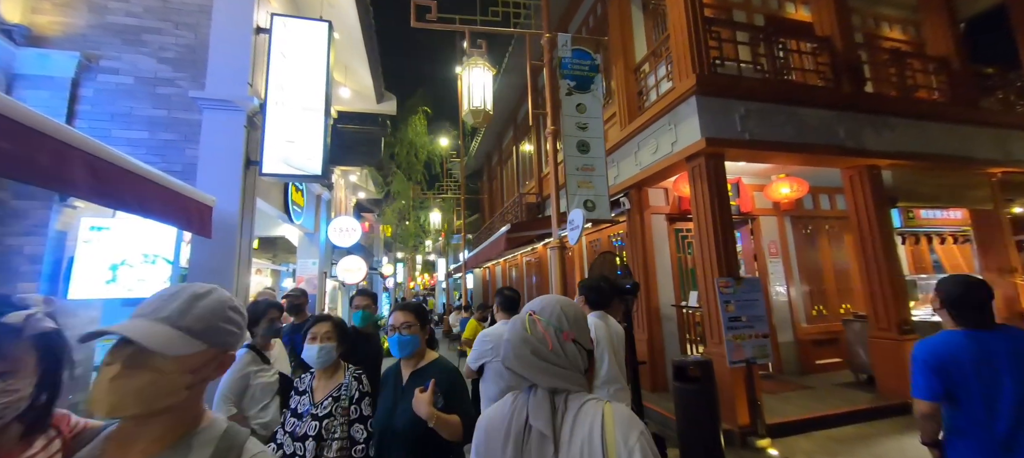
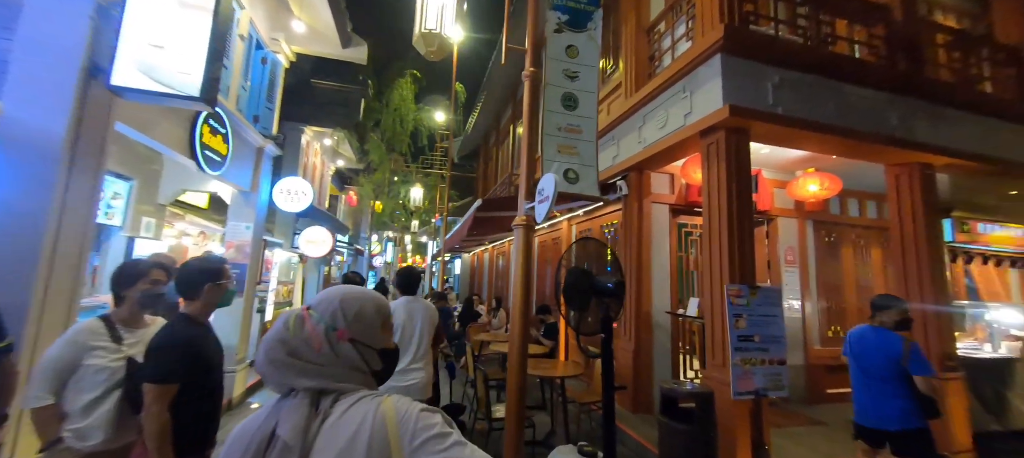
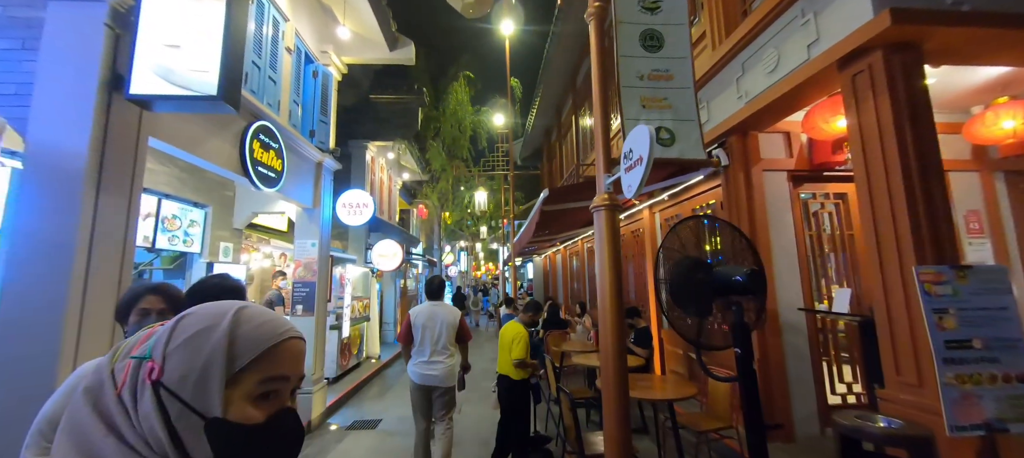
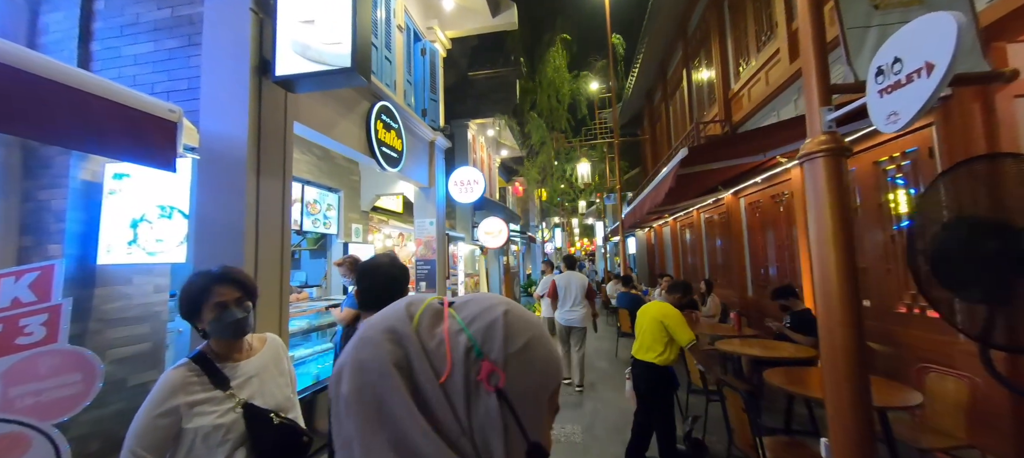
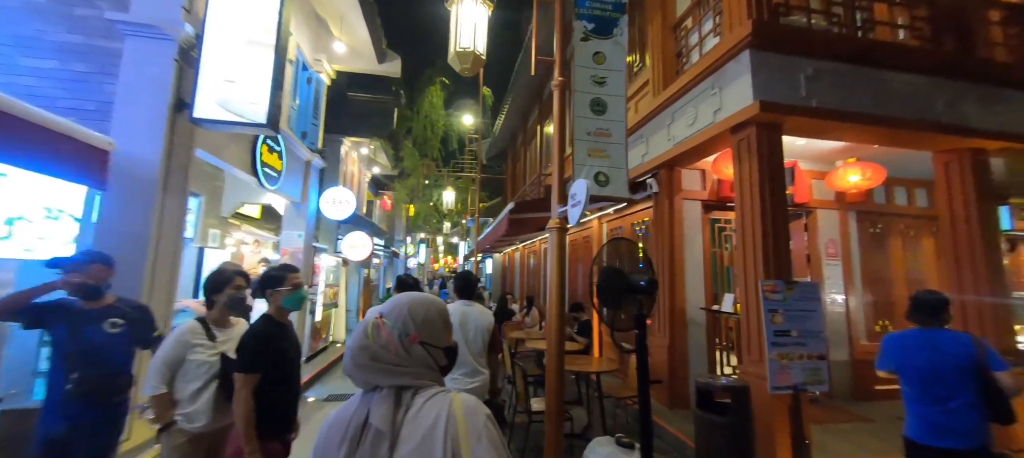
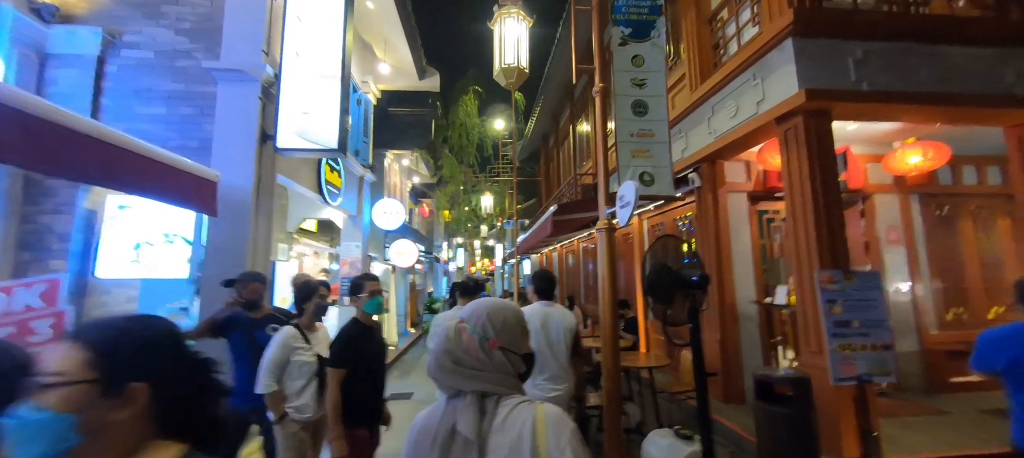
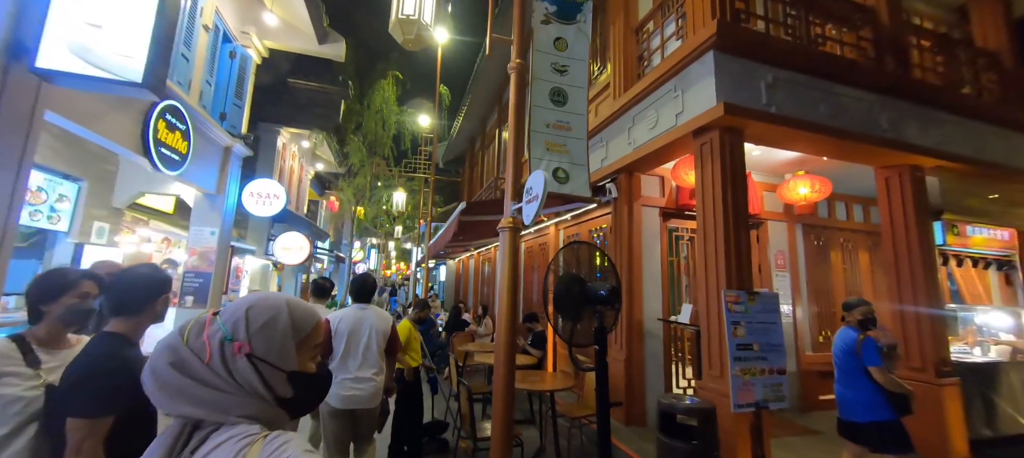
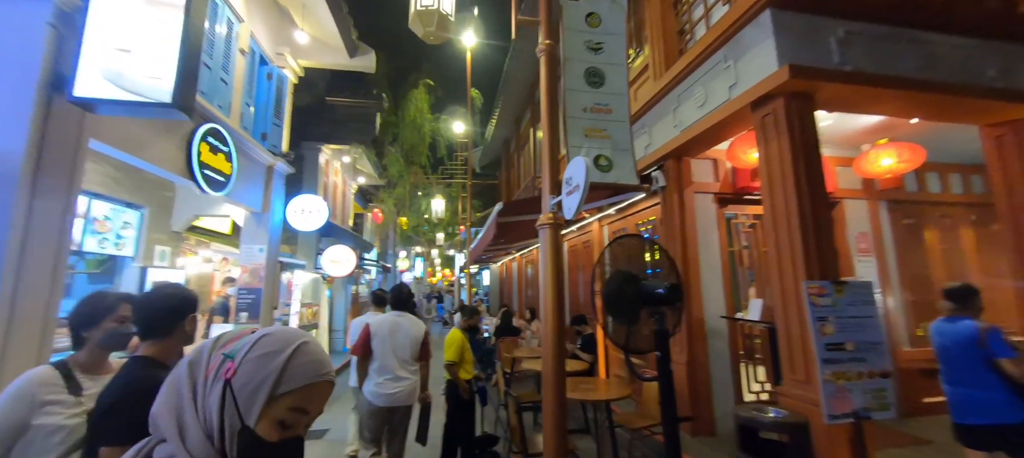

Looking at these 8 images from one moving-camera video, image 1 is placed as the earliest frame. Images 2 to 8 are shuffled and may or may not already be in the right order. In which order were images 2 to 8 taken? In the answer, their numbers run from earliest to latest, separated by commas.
6, 5, 2, 7, 8, 3, 4
